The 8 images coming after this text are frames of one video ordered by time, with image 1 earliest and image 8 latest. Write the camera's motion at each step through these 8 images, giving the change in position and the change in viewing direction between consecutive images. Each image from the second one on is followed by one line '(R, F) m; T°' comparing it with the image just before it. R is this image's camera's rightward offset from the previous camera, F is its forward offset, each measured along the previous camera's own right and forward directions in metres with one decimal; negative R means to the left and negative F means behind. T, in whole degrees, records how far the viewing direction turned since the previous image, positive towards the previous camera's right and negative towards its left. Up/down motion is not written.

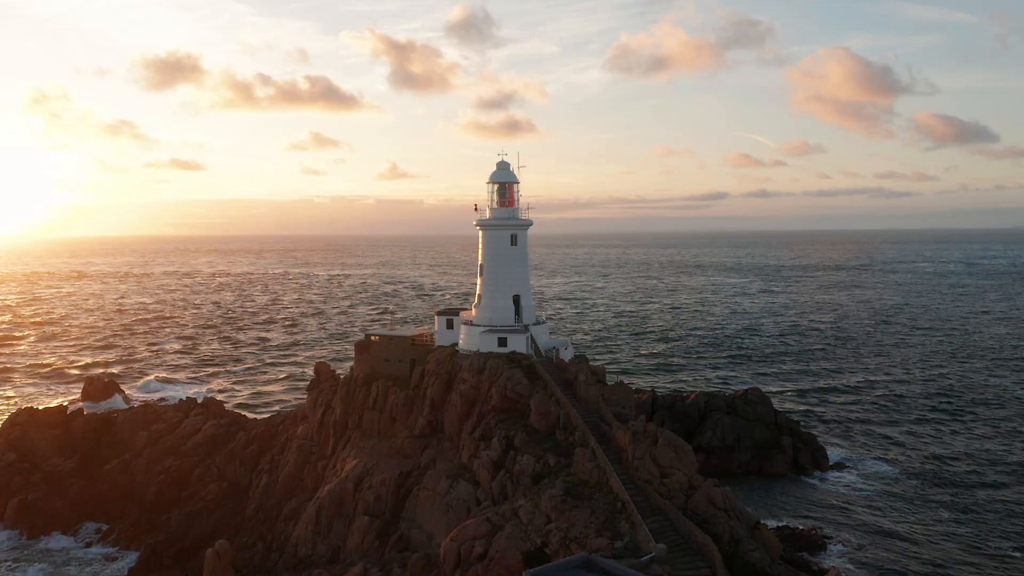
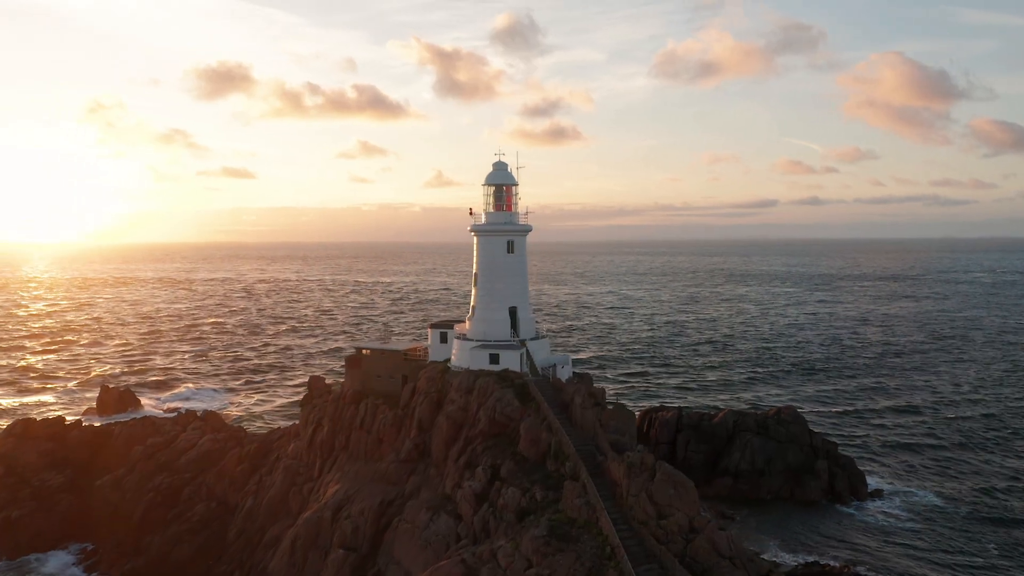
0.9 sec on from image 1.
(+1.4, +2.3) m; -3°
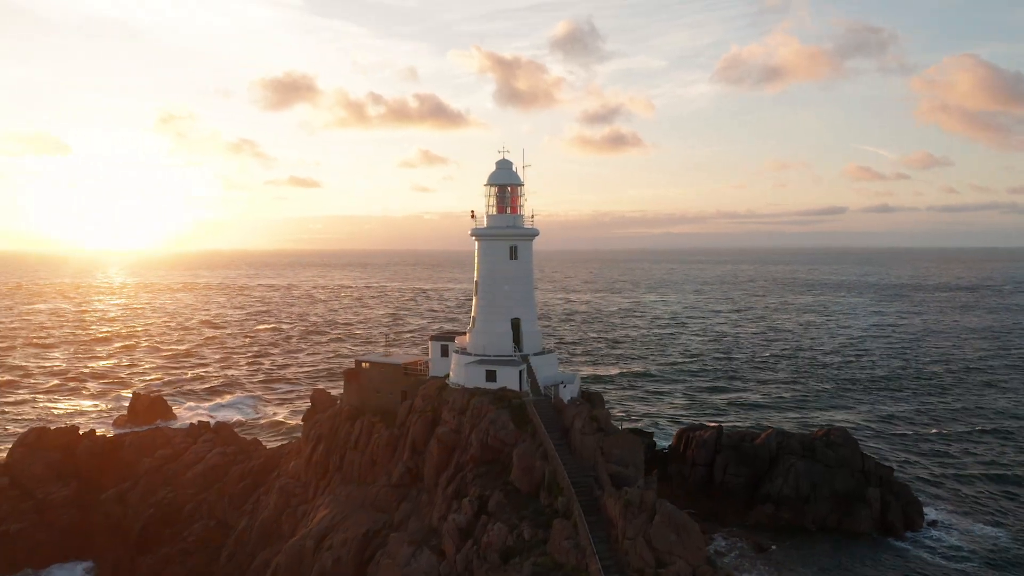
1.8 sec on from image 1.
(+1.5, +2.3) m; -4°
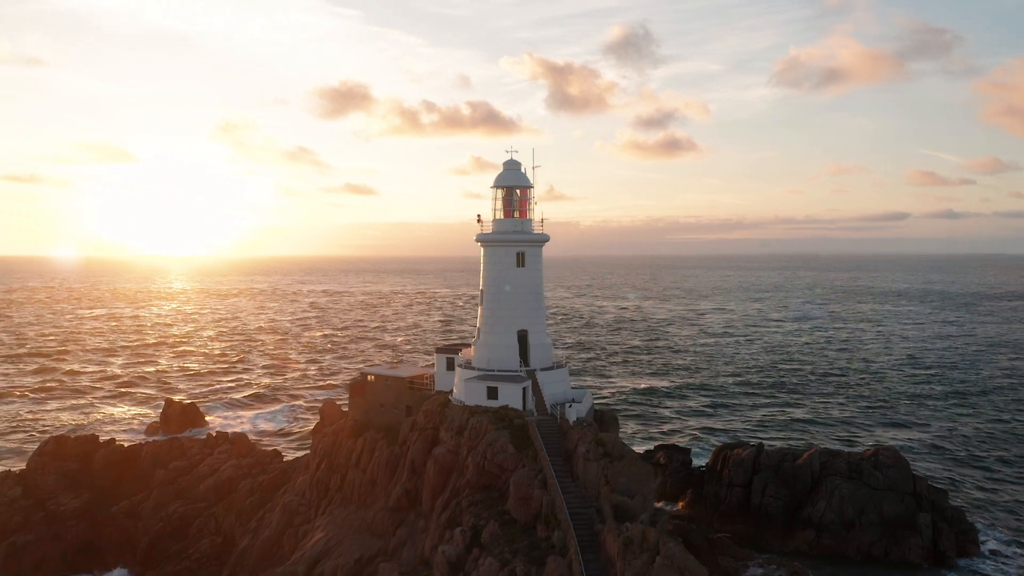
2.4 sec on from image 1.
(+1.1, +1.6) m; -3°
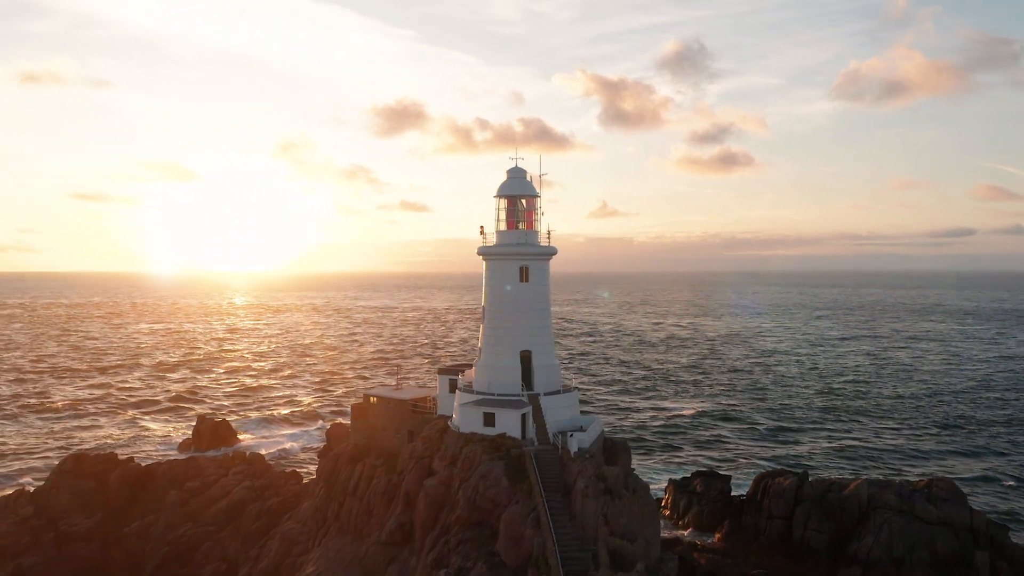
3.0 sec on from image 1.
(+1.1, +1.6) m; -4°
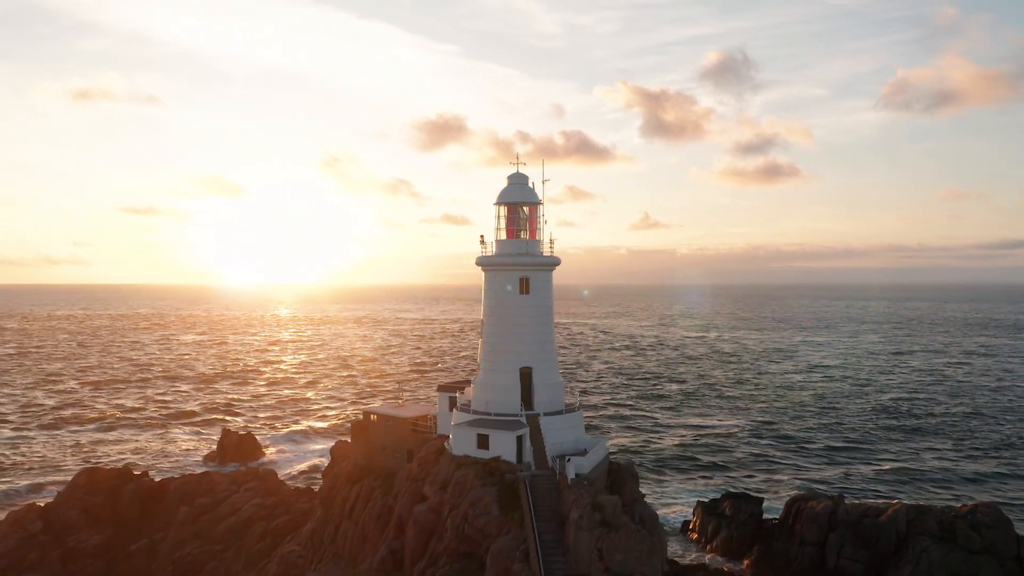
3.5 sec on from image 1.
(+0.9, +1.2) m; -3°
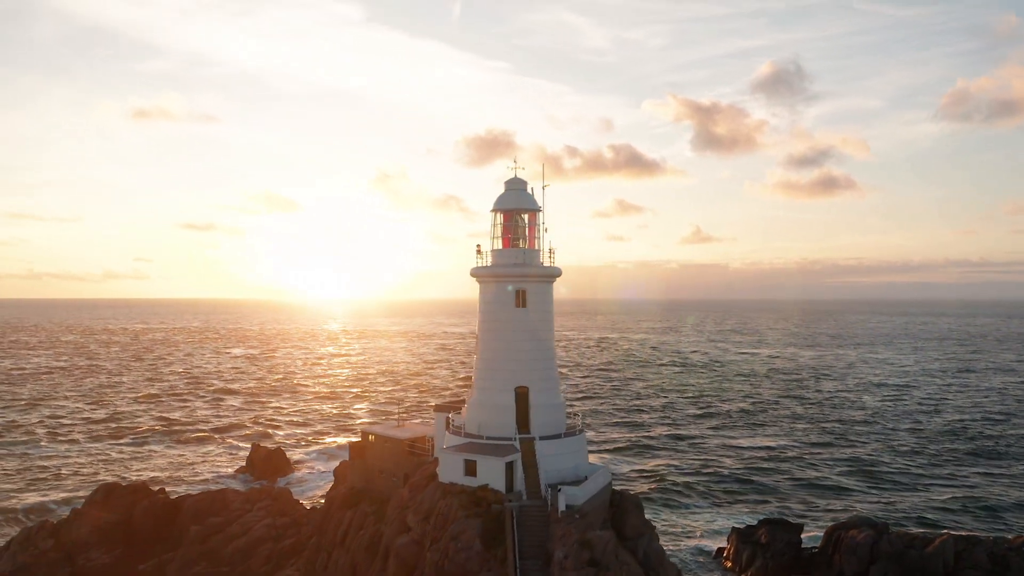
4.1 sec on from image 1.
(+1.0, +1.4) m; -3°
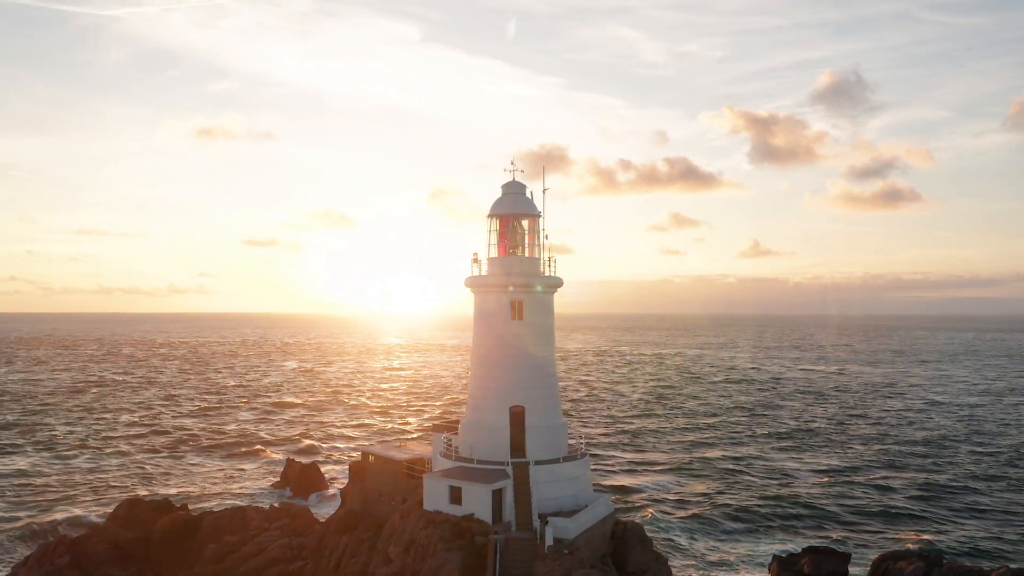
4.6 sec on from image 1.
(+1.1, +1.3) m; -4°
